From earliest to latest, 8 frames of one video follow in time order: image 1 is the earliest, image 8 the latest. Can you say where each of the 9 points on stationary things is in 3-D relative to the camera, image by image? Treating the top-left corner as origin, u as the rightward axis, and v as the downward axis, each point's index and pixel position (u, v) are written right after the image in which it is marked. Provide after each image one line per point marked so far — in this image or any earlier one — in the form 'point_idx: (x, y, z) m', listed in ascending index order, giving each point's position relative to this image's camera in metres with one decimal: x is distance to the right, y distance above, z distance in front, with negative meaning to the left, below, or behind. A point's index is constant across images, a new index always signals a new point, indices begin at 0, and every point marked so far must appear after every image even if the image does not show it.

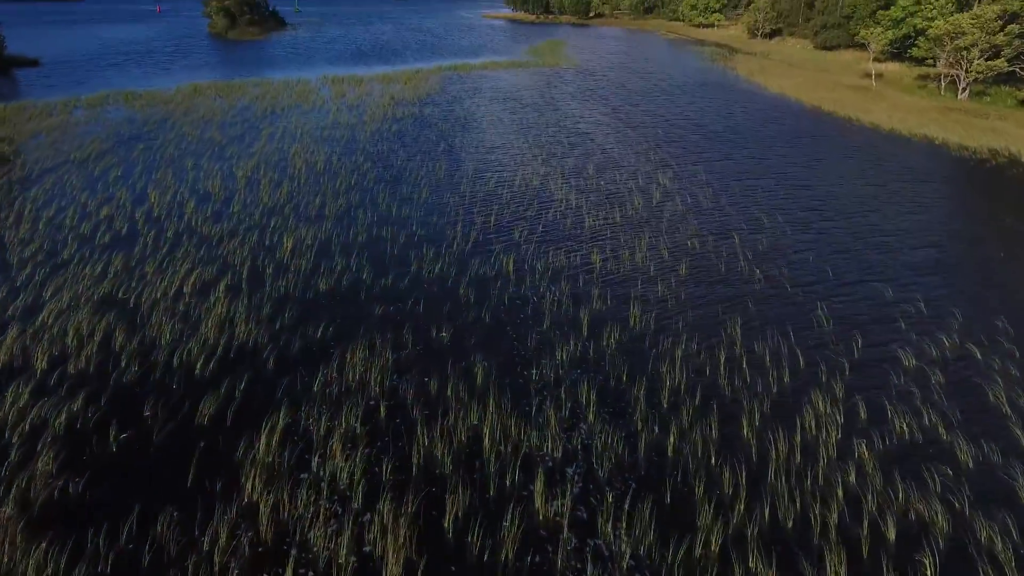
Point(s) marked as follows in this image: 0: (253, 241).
0: (-6.2, +1.1, +15.5) m
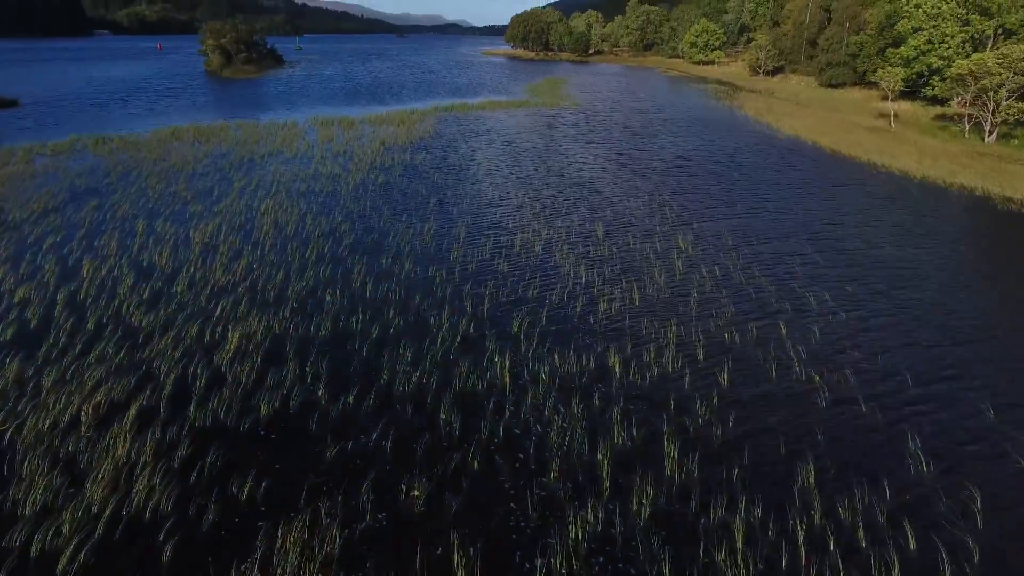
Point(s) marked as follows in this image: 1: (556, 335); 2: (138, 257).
0: (-6.2, -1.0, +12.5) m
1: (+0.9, -1.0, +13.1) m
2: (-9.7, +0.8, +16.9) m
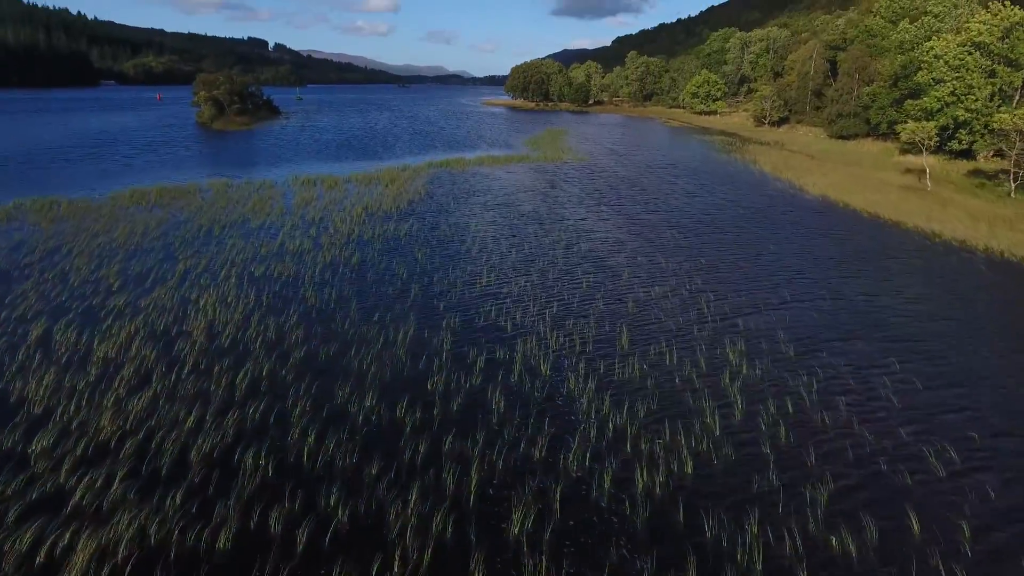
0: (-6.2, -3.4, +8.1) m
1: (+0.9, -3.4, +8.7) m
2: (-9.8, -1.9, +12.6) m
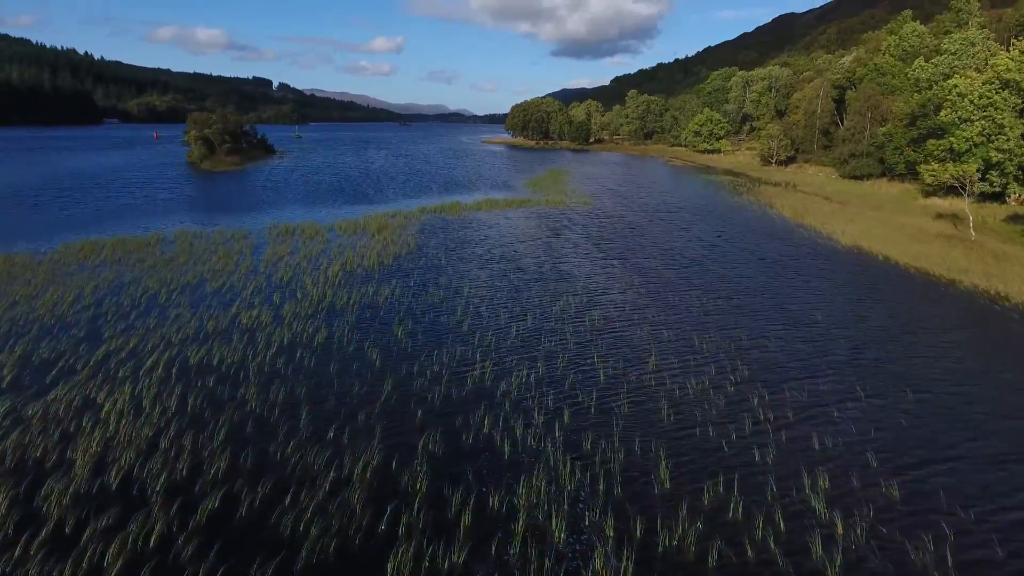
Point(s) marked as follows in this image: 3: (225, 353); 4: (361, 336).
0: (-6.3, -4.9, +3.9) m
1: (+0.9, -5.0, +4.5) m
2: (-9.8, -3.7, +8.5) m
3: (-7.3, -1.6, +16.4) m
4: (-4.2, -1.3, +17.9) m
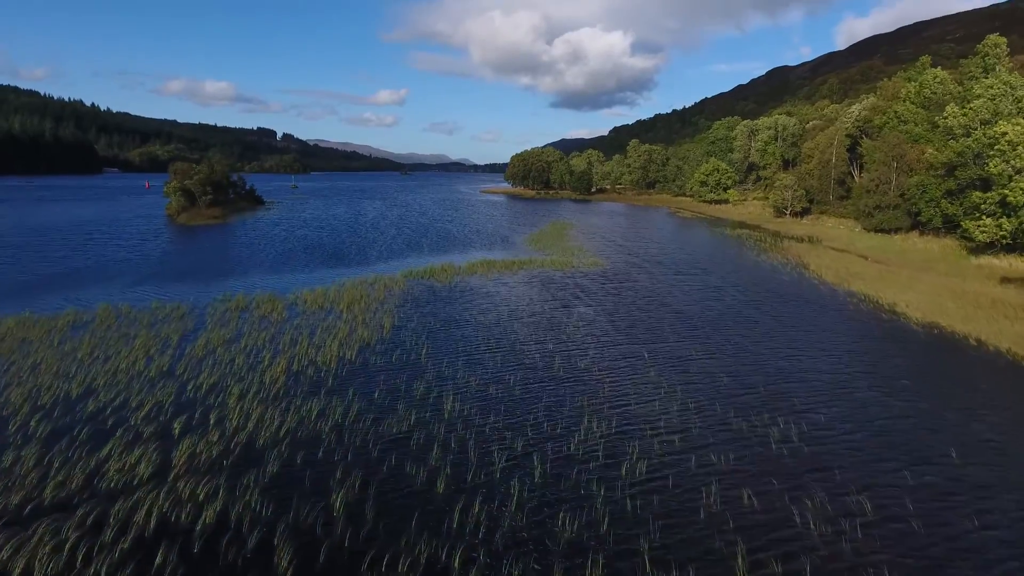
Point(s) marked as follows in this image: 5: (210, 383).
0: (-6.3, -6.5, -2.7) m
1: (+0.9, -6.6, -2.1) m
2: (-9.8, -5.6, +2.0) m
3: (-7.3, -4.1, +9.9) m
4: (-4.2, -3.9, +11.5) m
5: (-8.5, -2.6, +18.2) m
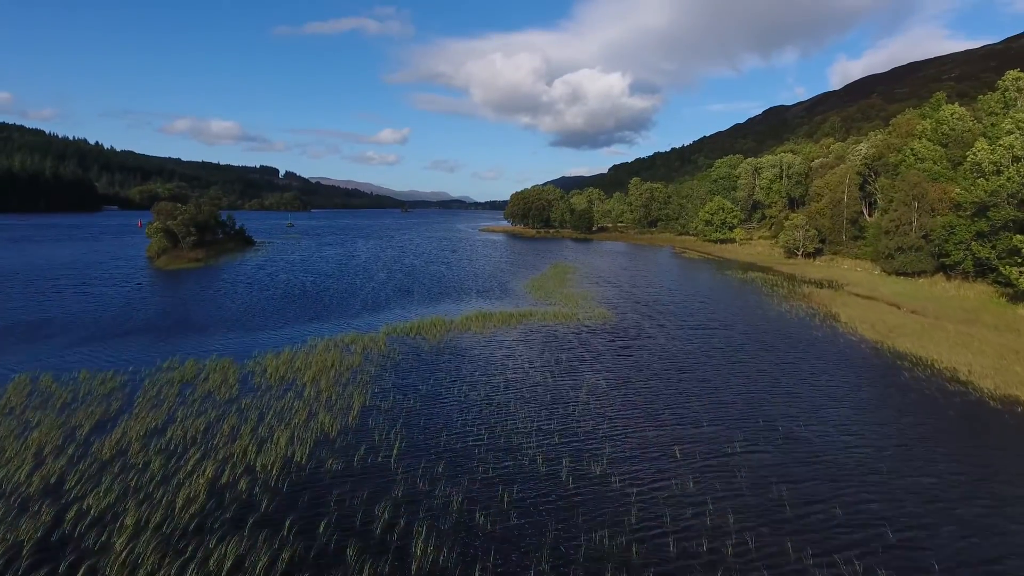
0: (-6.4, -7.2, -7.5) m
1: (+0.7, -7.3, -6.9) m
2: (-9.9, -6.6, -2.8) m
3: (-7.4, -5.5, +5.3) m
4: (-4.3, -5.5, +6.8) m
5: (-8.6, -4.5, +13.6) m
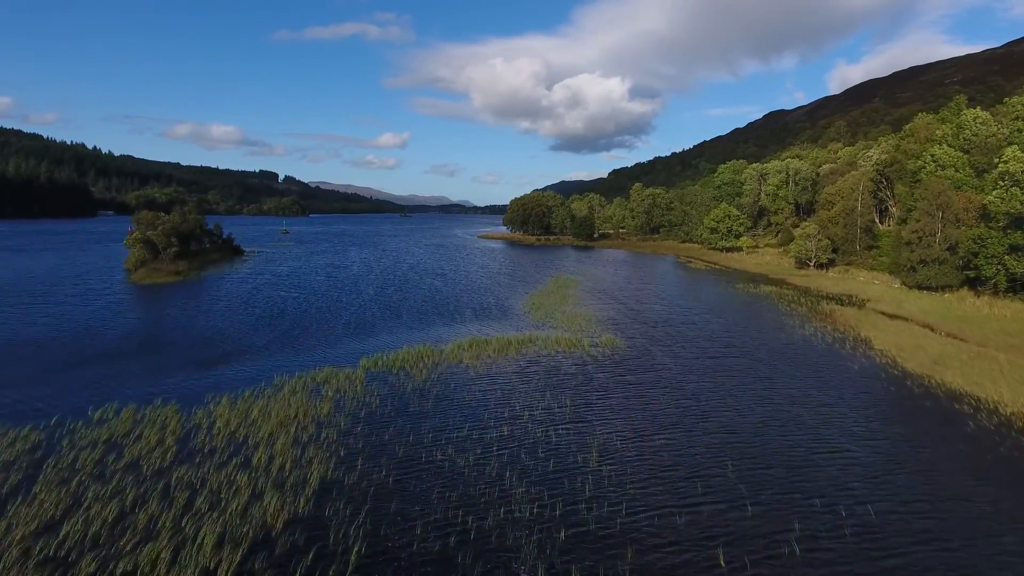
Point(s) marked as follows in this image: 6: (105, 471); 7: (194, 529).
0: (-6.5, -8.2, -11.4) m
1: (+0.6, -8.3, -10.9) m
2: (-10.0, -7.6, -6.7) m
3: (-7.5, -6.6, +1.3) m
4: (-4.4, -6.5, +2.9) m
5: (-8.7, -5.7, +9.7) m
6: (-10.7, -4.8, +17.2) m
7: (-6.8, -5.1, +14.0) m
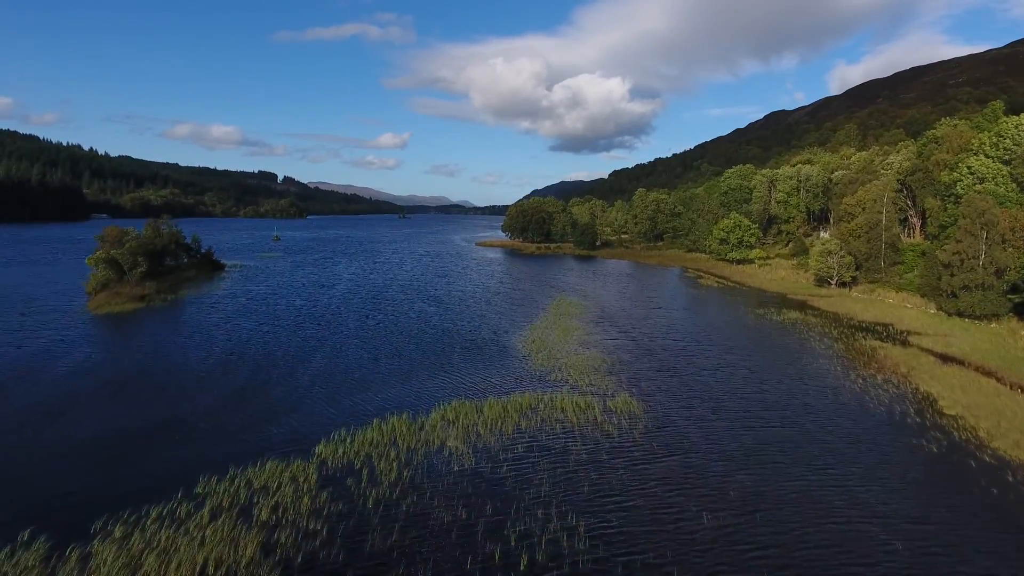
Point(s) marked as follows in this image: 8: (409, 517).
0: (-6.7, -10.6, -17.4) m
1: (+0.5, -10.7, -16.9) m
2: (-10.2, -10.0, -12.7) m
3: (-7.7, -9.0, -4.7) m
4: (-4.6, -8.9, -3.1) m
5: (-8.9, -8.1, +3.7) m
6: (-10.9, -7.2, +11.2) m
7: (-7.0, -7.5, +8.0) m
8: (-3.0, -6.5, +18.2) m
